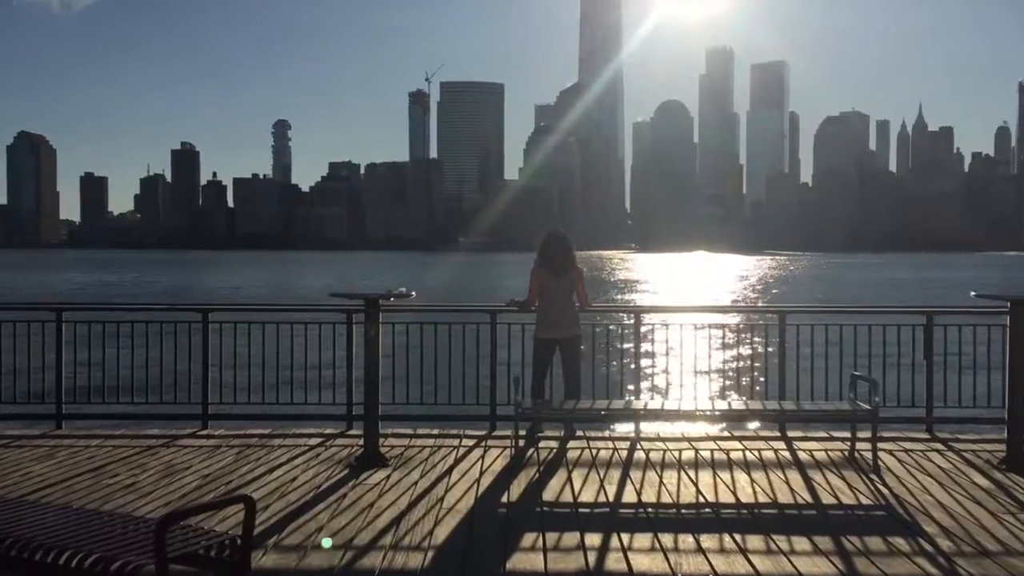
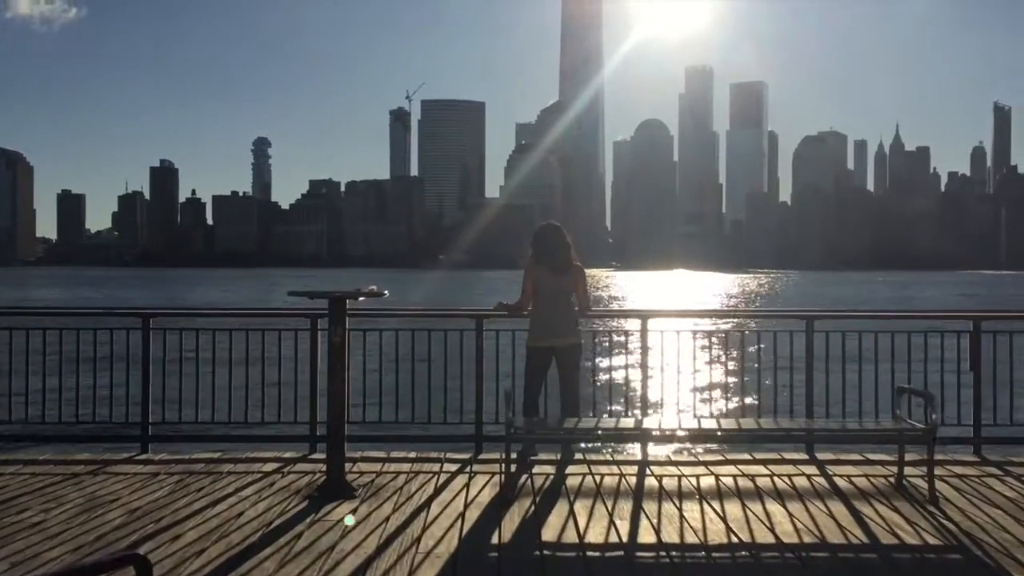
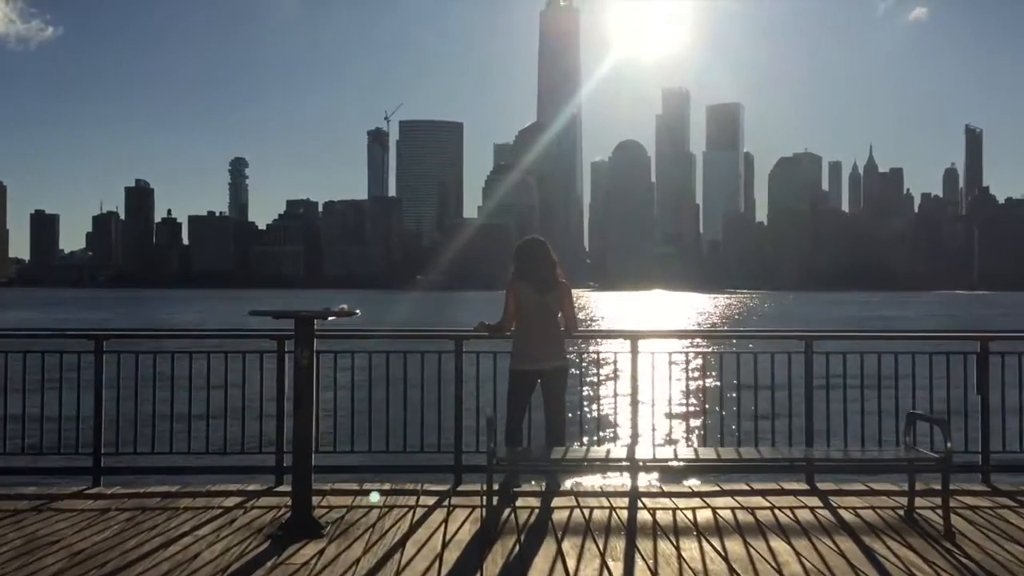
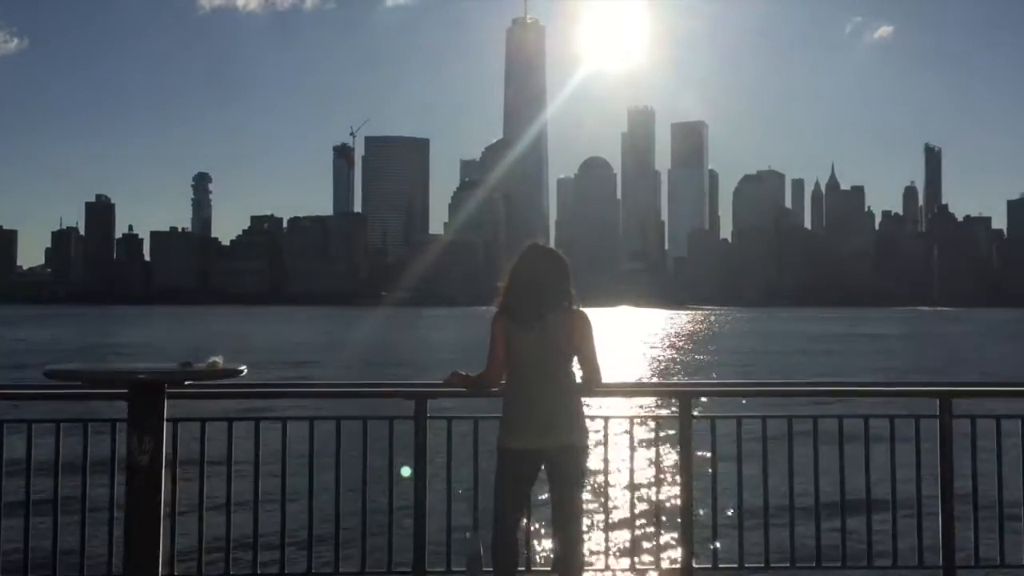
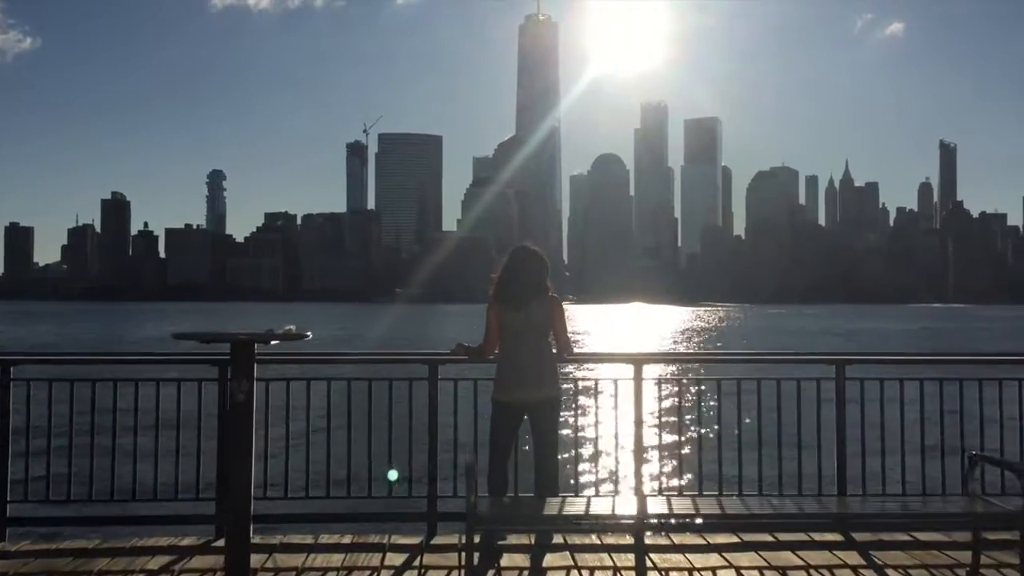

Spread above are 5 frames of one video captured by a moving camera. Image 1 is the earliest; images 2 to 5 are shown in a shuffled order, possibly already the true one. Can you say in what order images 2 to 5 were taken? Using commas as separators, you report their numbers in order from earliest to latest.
2, 3, 5, 4
